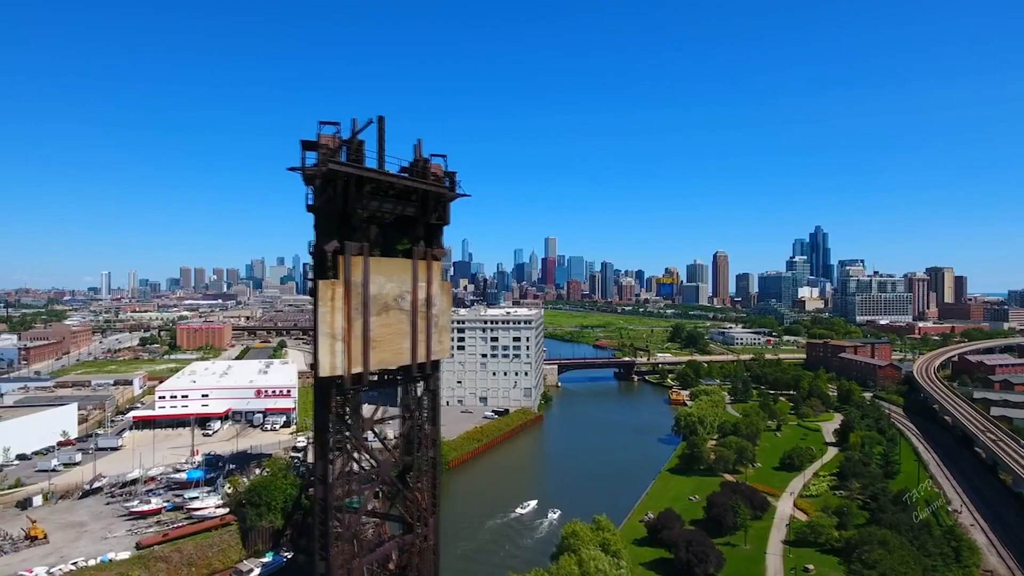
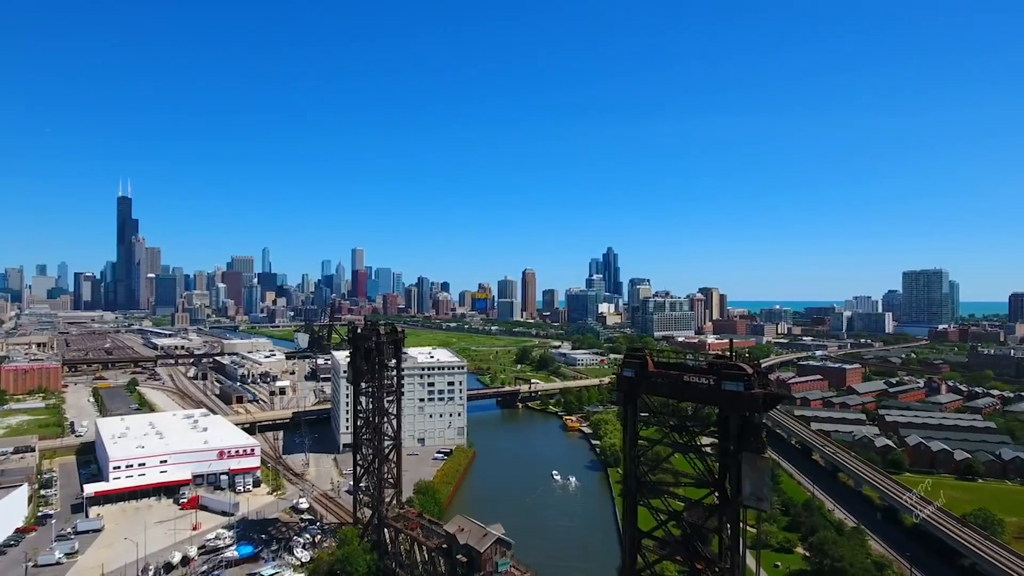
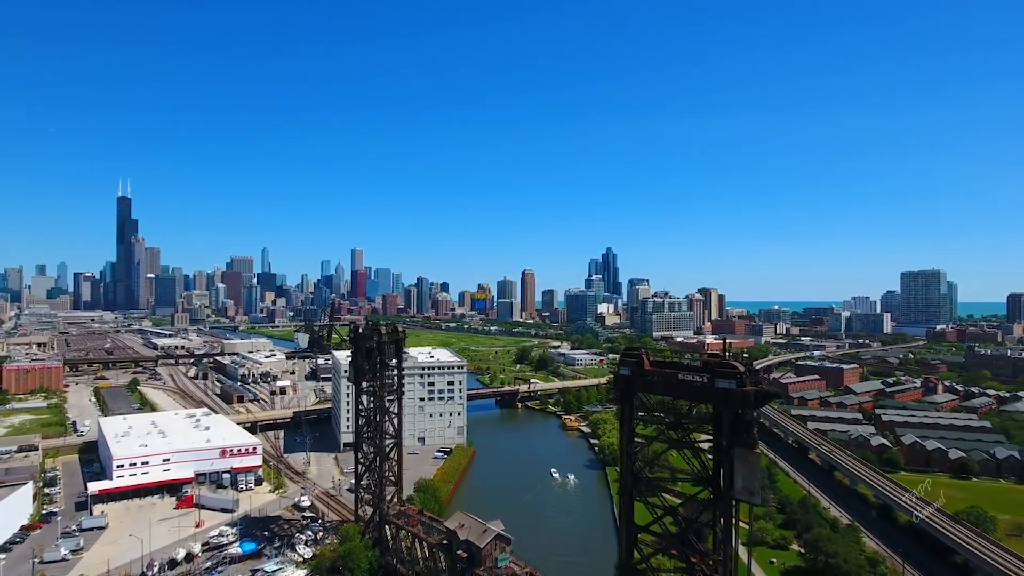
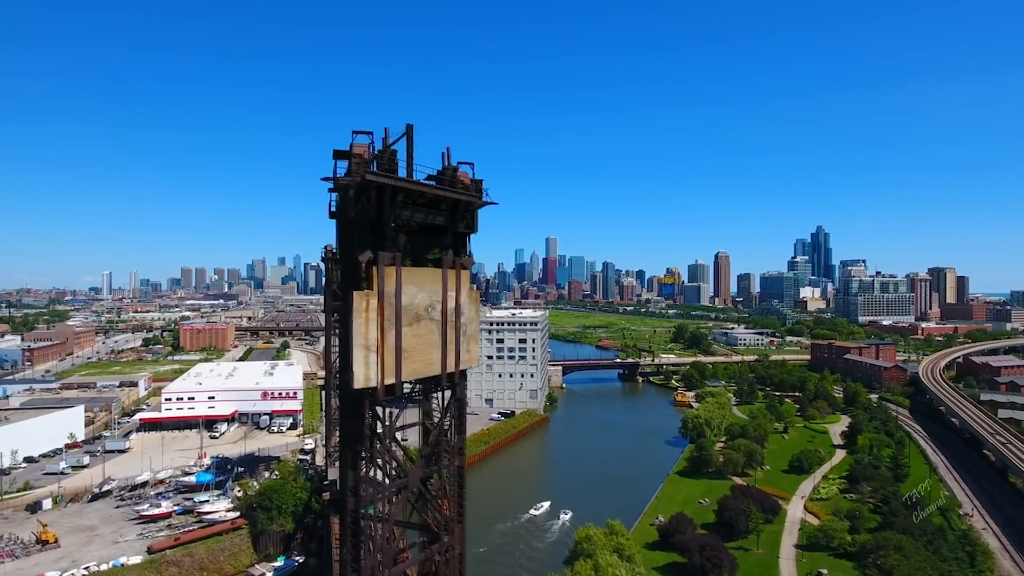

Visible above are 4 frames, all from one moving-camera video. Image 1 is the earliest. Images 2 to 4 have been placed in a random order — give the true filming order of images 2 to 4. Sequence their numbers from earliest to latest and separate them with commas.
4, 2, 3
